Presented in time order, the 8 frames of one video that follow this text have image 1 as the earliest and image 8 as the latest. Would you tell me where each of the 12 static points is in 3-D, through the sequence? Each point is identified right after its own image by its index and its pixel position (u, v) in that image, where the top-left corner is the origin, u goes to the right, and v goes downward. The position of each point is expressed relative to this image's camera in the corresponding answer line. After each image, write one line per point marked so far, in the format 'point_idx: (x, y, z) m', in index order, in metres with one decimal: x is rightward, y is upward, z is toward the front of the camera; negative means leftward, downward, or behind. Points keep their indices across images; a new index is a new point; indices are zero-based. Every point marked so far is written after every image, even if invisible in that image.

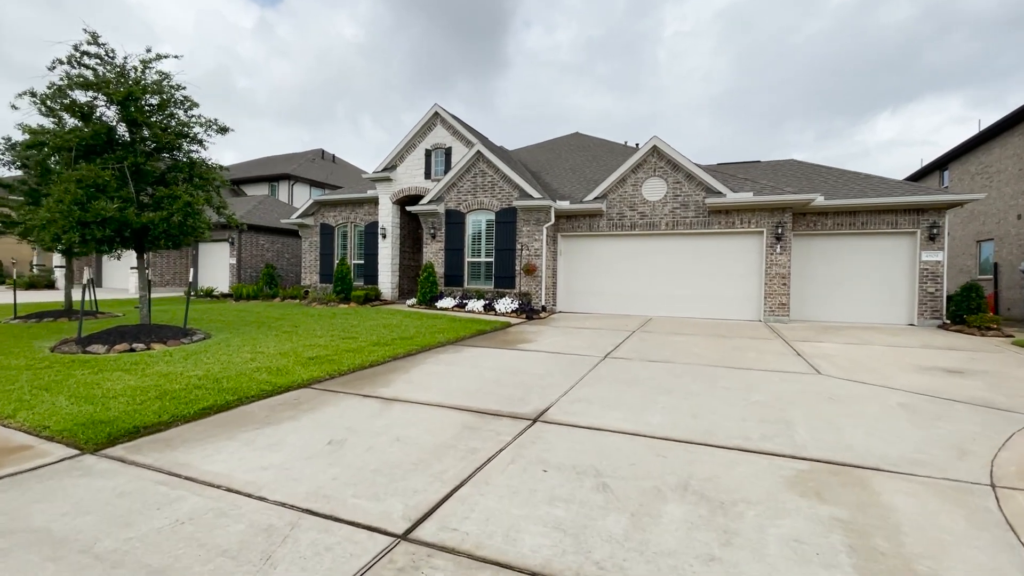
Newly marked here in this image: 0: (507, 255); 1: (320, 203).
0: (-0.1, +0.9, +13.5) m
1: (-7.1, +3.2, +17.7) m
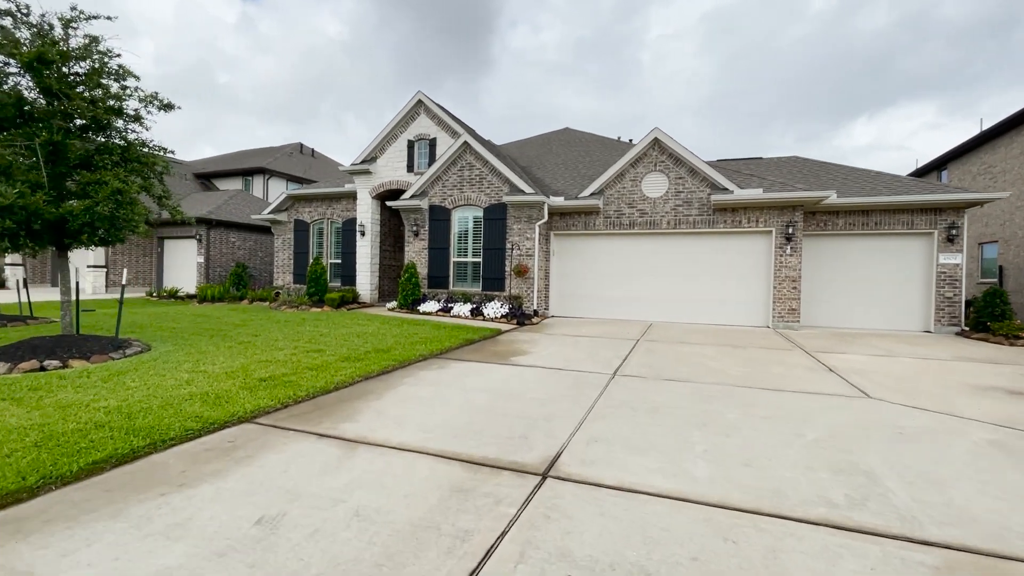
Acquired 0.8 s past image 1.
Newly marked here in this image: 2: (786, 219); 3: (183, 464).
0: (-0.4, +0.9, +12.4) m
1: (-7.5, +3.2, +16.5) m
2: (+6.4, +1.6, +11.1) m
3: (-2.2, -1.2, +3.2) m
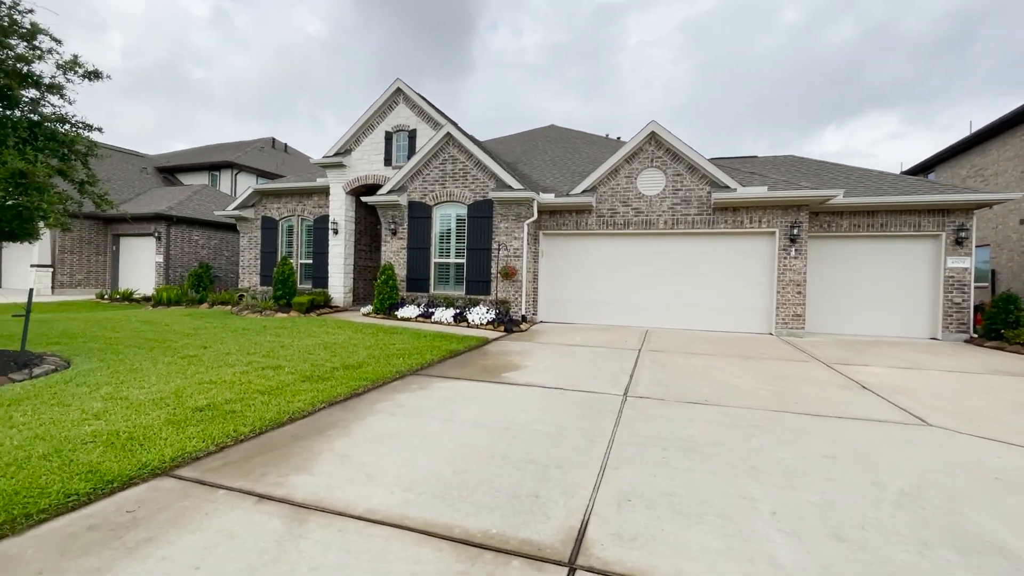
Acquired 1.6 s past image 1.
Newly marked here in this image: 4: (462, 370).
0: (-0.7, +0.8, +11.5) m
1: (-8.0, +3.1, +15.2) m
2: (+6.1, +1.5, +10.4) m
3: (-2.1, -1.2, +2.2) m
4: (-0.7, -1.1, +6.3) m
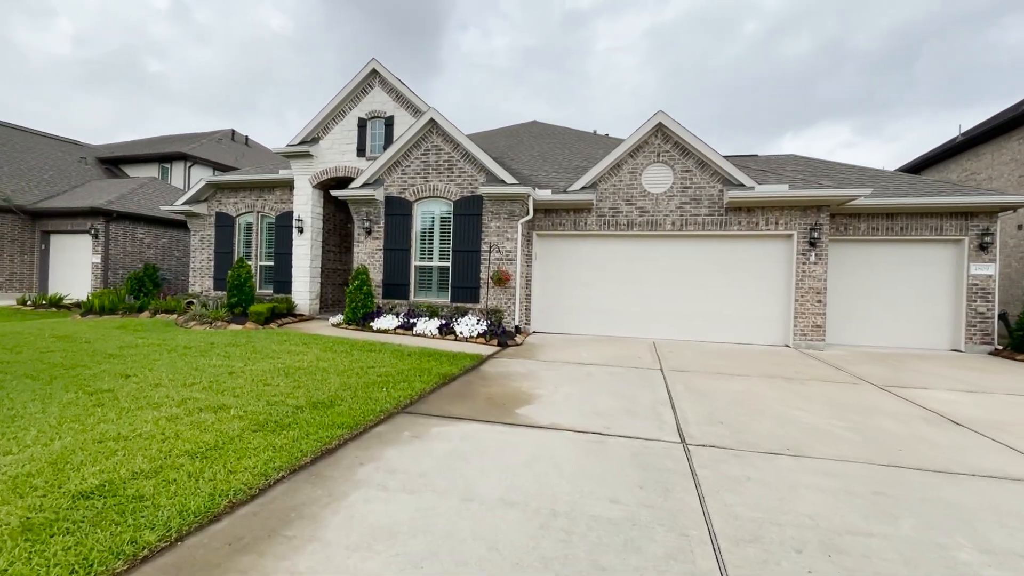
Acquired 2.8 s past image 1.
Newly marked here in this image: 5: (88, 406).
0: (-0.9, +0.6, +10.2) m
1: (-8.4, +2.9, +13.5) m
2: (+6.0, +1.3, +9.5) m
3: (-1.7, -1.4, +0.8) m
4: (-0.5, -1.2, +5.0) m
5: (-3.7, -1.0, +4.2) m
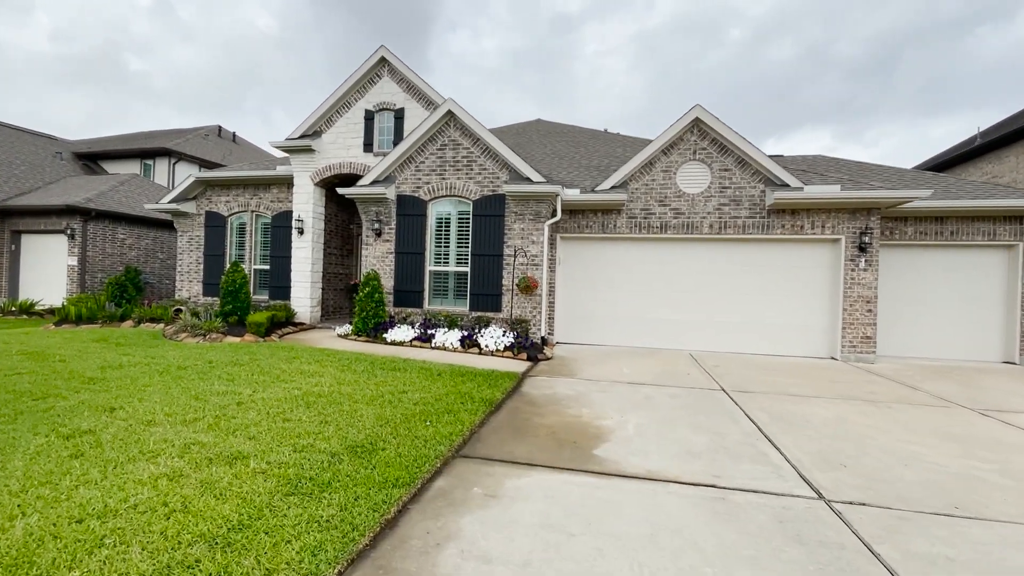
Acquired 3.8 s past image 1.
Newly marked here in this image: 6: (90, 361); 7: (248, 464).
0: (-0.4, +0.5, +9.4) m
1: (-8.0, +2.8, +12.4) m
2: (+6.5, +1.2, +8.9) m
3: (-1.0, -1.5, -0.1) m
4: (+0.1, -1.4, +4.2) m
5: (-3.0, -1.2, +3.2) m
6: (-5.5, -1.0, +6.2) m
7: (-1.8, -1.2, +3.2) m
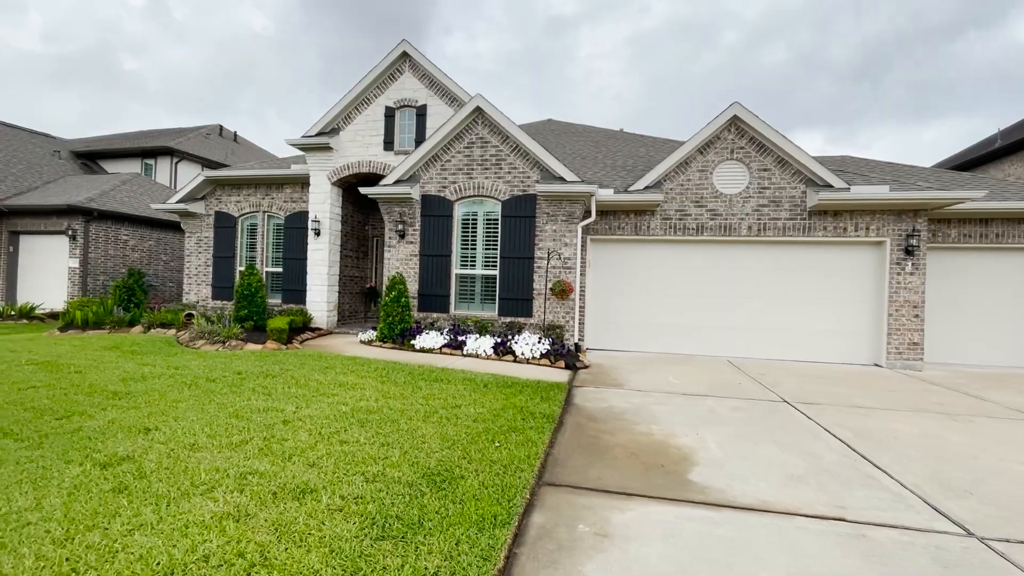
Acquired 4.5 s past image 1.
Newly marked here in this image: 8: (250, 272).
0: (+0.2, +0.4, +9.0) m
1: (-7.4, +2.7, +11.9) m
2: (+7.1, +1.1, +8.6) m
3: (-0.3, -1.5, -0.5) m
4: (+0.8, -1.4, +3.8) m
5: (-2.4, -1.2, +2.8) m
6: (-4.8, -1.0, +5.7) m
7: (-1.1, -1.3, +2.8) m
8: (-5.1, +0.3, +9.3) m
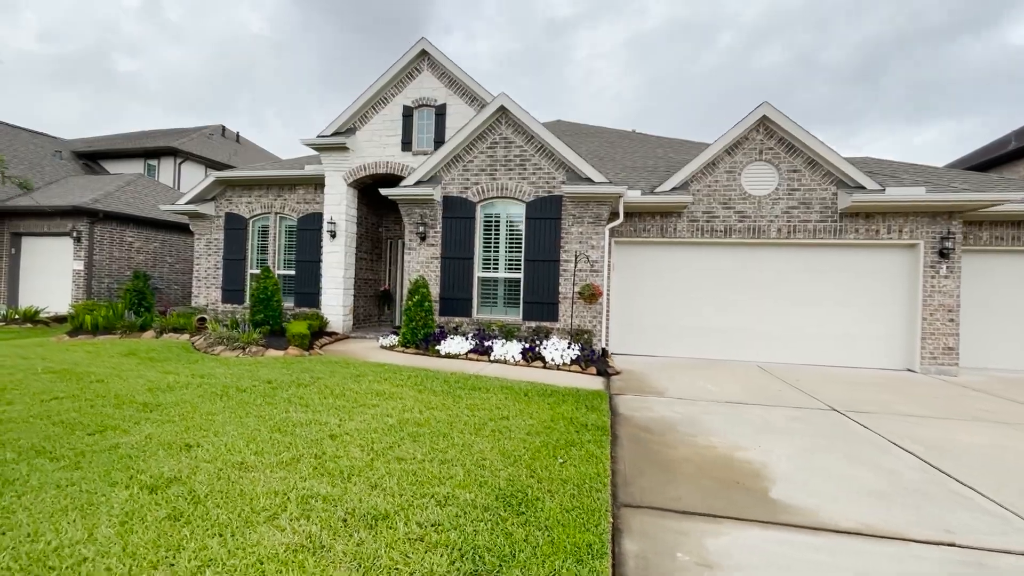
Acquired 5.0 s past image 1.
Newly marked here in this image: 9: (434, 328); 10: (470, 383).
0: (+0.7, +0.3, +8.7) m
1: (-7.0, +2.6, +11.7) m
2: (+7.5, +1.0, +8.4) m
3: (+0.2, -1.5, -0.7) m
4: (+1.3, -1.5, +3.5) m
5: (-1.9, -1.3, +2.6) m
6: (-4.4, -1.1, +5.4) m
7: (-0.6, -1.3, +2.6) m
8: (-4.6, +0.2, +9.0) m
9: (-1.5, -0.7, +8.8) m
10: (-0.6, -1.2, +5.9) m
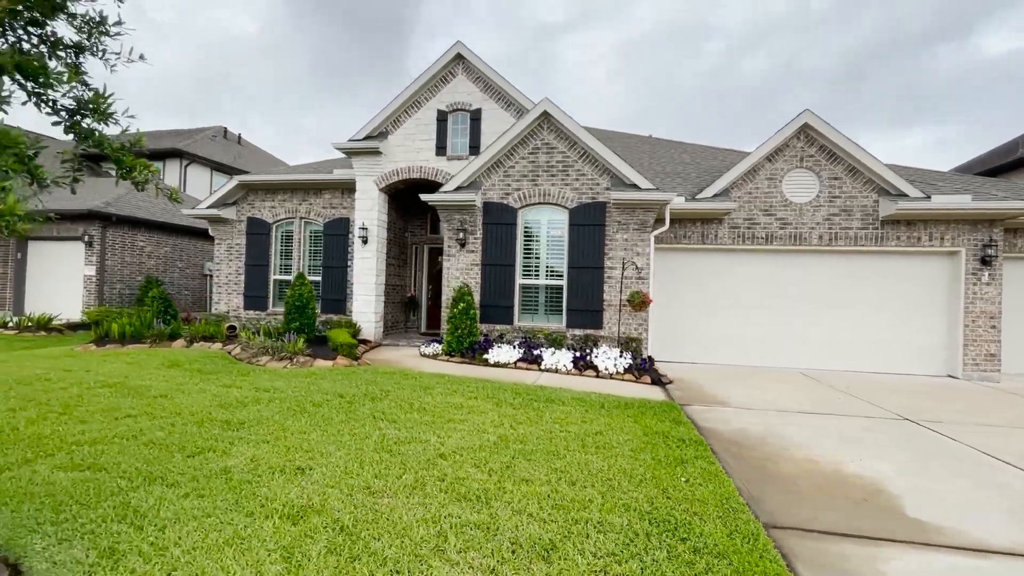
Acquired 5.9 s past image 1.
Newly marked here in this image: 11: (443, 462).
0: (+1.5, +0.2, +8.6) m
1: (-6.2, +2.5, +11.4) m
2: (+8.3, +0.9, +8.5) m
3: (+1.3, -1.6, -0.8) m
4: (+2.2, -1.6, +3.5) m
5: (-0.9, -1.4, +2.4) m
6: (-3.5, -1.2, +5.2) m
7: (+0.3, -1.4, +2.5) m
8: (-3.8, +0.1, +8.8) m
9: (-0.7, -0.8, +8.6) m
10: (+0.3, -1.3, +5.8) m
11: (-0.5, -1.3, +3.7) m
